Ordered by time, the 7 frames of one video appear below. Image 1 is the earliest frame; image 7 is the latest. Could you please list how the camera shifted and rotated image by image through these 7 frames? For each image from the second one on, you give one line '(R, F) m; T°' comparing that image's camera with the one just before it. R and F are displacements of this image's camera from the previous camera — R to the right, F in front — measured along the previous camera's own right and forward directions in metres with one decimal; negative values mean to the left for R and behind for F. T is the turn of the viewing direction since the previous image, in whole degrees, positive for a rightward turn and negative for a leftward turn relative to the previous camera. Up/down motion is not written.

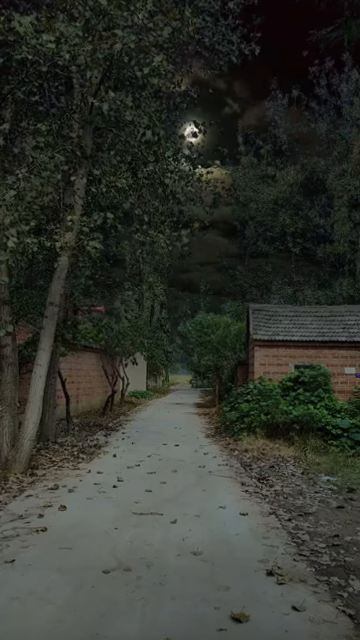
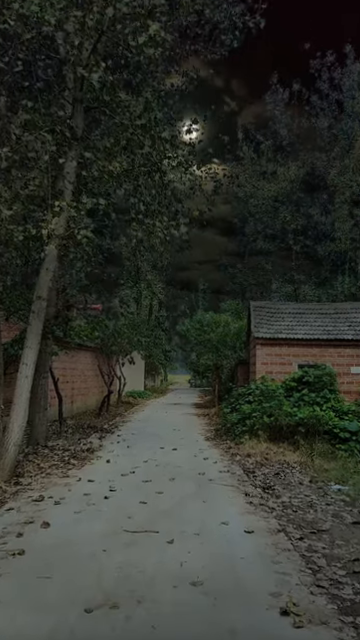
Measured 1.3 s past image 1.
(0.0, +0.5) m; 0°
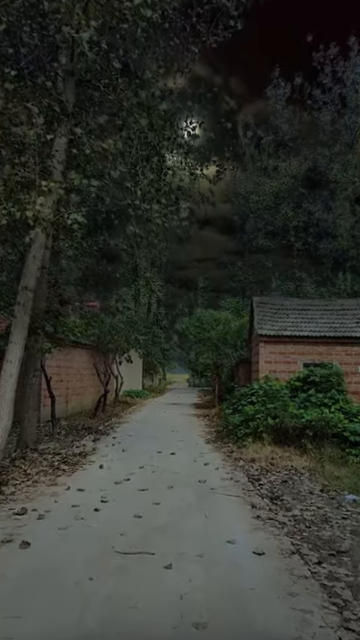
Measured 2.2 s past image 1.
(0.0, +0.5) m; 0°
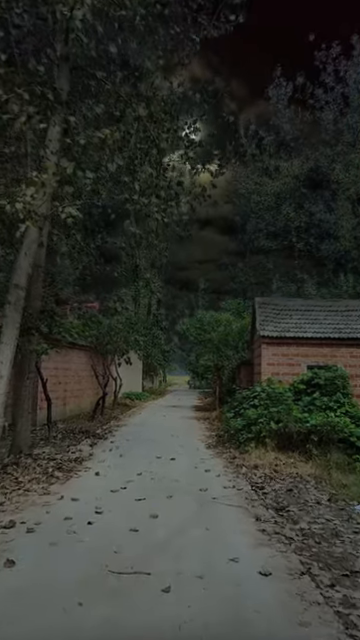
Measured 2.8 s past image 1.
(0.0, +0.3) m; 0°
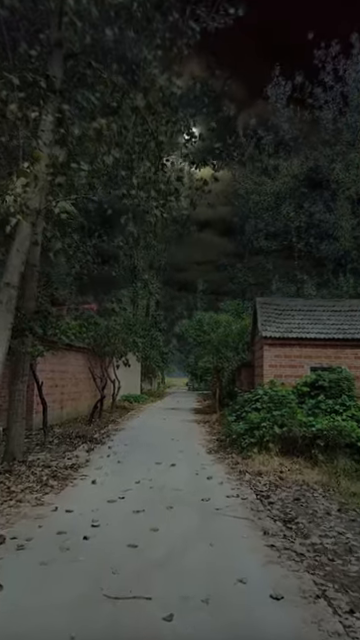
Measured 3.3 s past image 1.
(0.0, +0.3) m; 0°
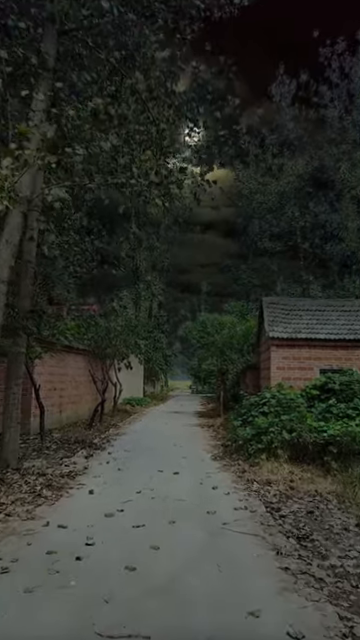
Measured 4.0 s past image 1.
(0.0, +0.4) m; 0°
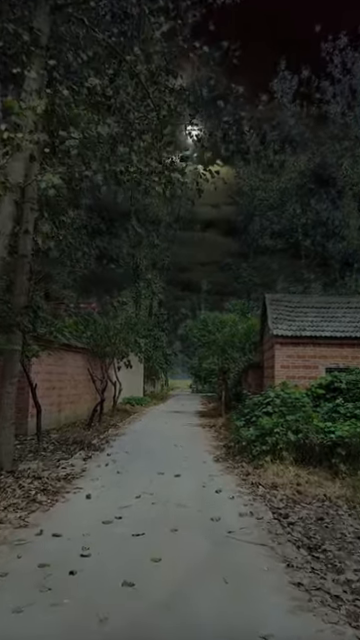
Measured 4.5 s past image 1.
(0.0, +0.3) m; 0°
